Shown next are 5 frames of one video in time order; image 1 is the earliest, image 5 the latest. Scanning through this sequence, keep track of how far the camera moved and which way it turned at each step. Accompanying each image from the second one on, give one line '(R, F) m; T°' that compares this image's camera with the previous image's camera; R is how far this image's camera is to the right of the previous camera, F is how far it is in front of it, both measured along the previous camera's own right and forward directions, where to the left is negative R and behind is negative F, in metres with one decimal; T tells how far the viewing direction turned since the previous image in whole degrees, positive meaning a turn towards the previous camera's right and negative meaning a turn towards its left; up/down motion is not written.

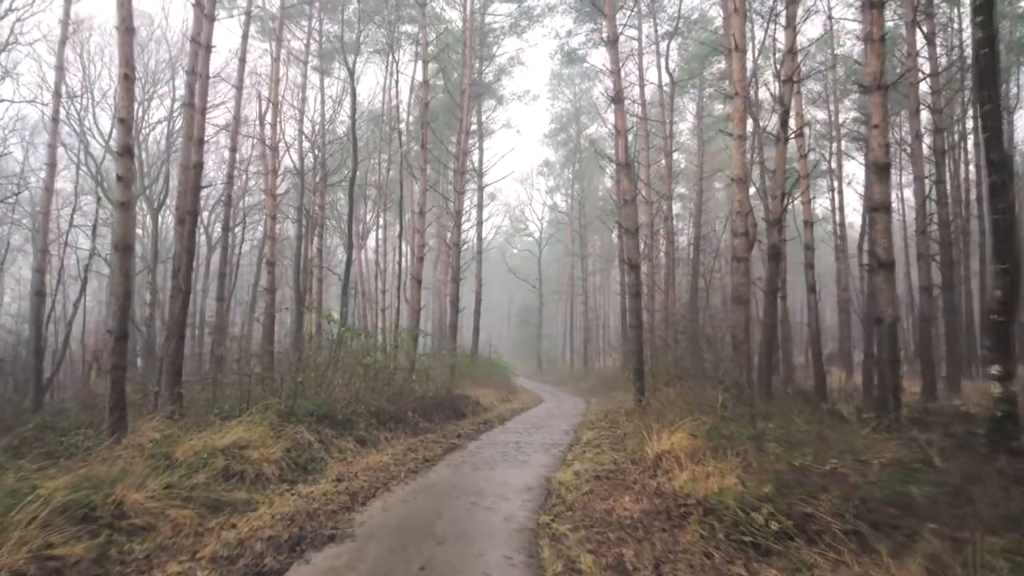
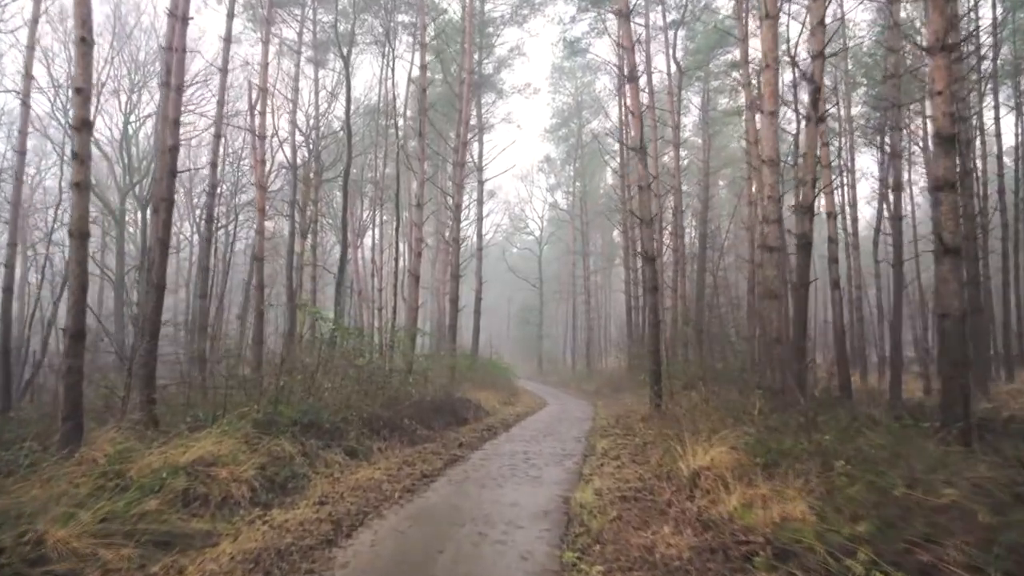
(-0.1, +0.9) m; 0°
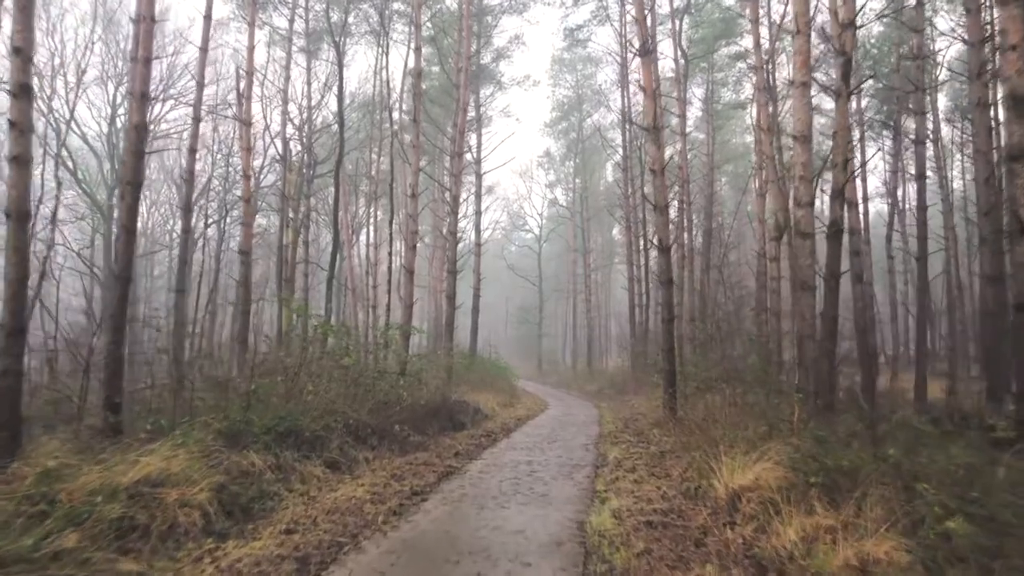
(0.0, +0.9) m; 0°
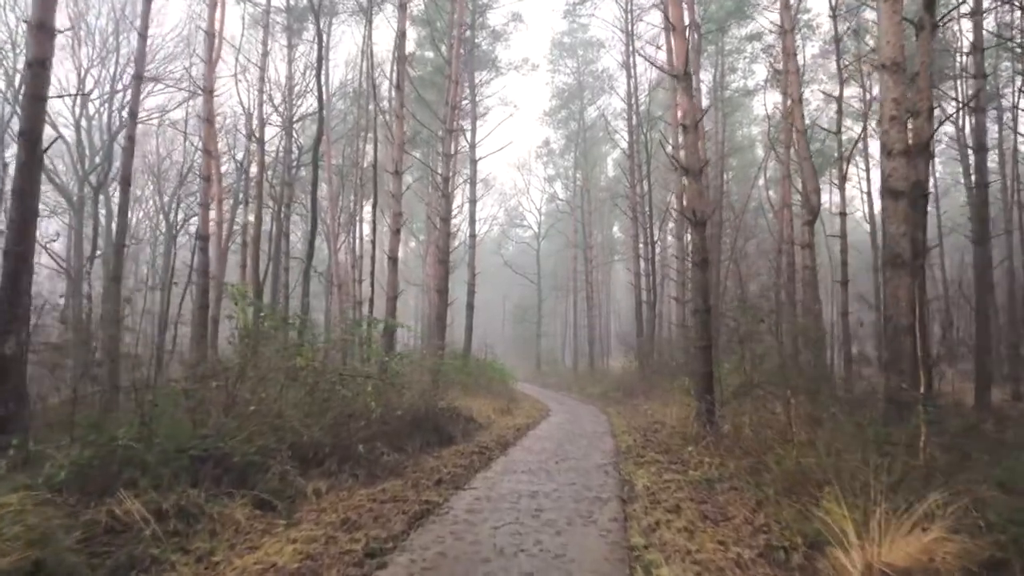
(0.0, +1.8) m; 0°
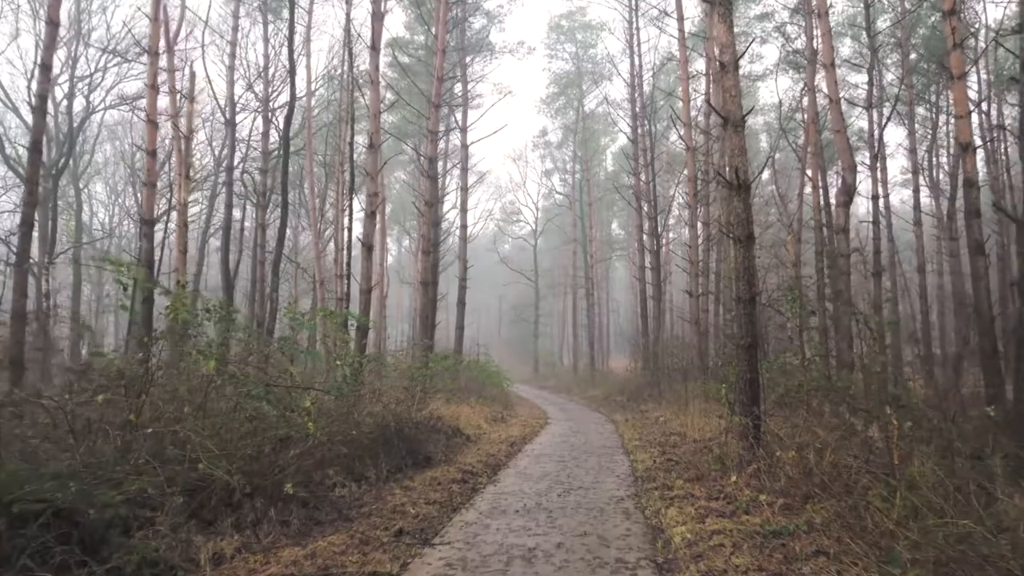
(+0.1, +1.7) m; 0°
